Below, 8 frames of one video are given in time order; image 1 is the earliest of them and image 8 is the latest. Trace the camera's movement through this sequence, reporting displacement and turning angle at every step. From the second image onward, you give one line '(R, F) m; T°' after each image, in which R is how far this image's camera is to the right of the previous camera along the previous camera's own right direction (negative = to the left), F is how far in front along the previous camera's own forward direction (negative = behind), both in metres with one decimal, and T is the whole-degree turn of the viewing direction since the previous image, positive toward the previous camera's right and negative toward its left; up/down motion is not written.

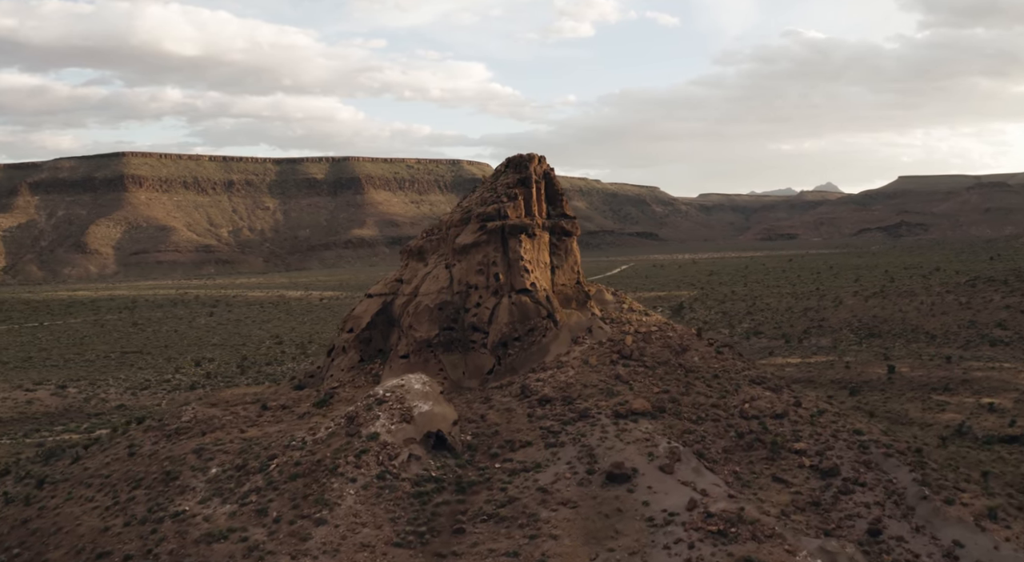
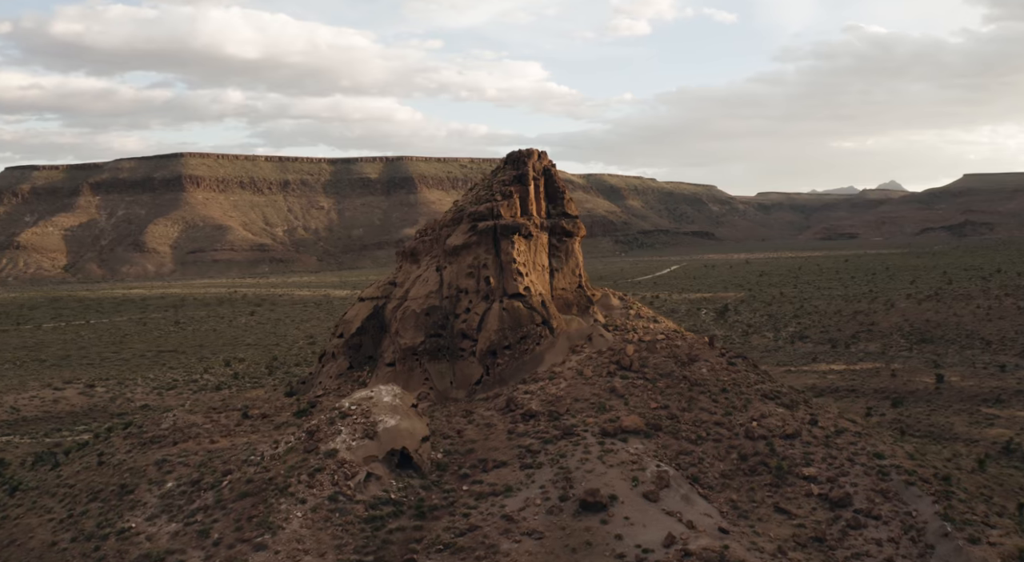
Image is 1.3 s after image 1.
(+1.4, +1.5) m; -4°
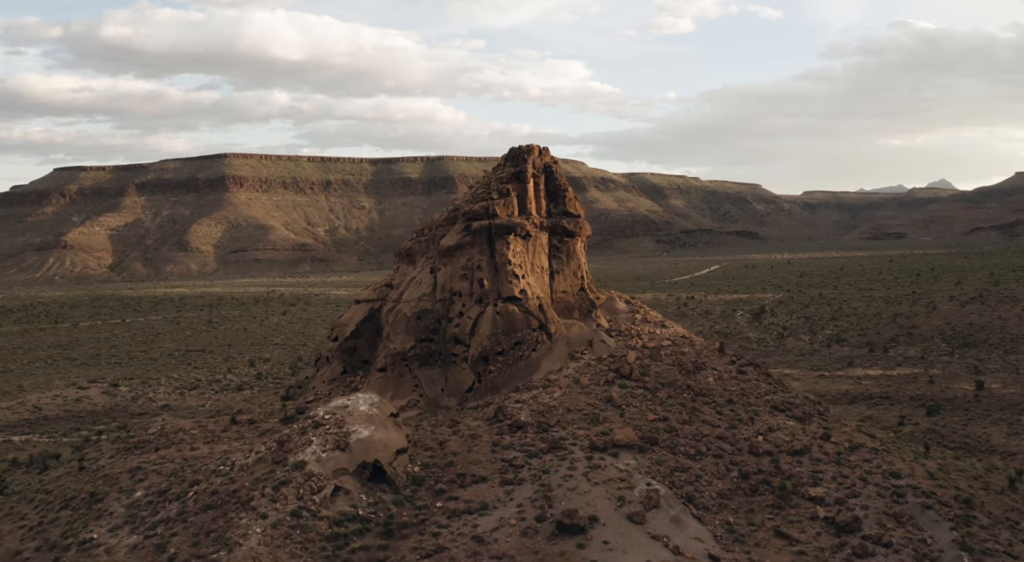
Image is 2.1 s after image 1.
(+1.0, +1.0) m; -3°
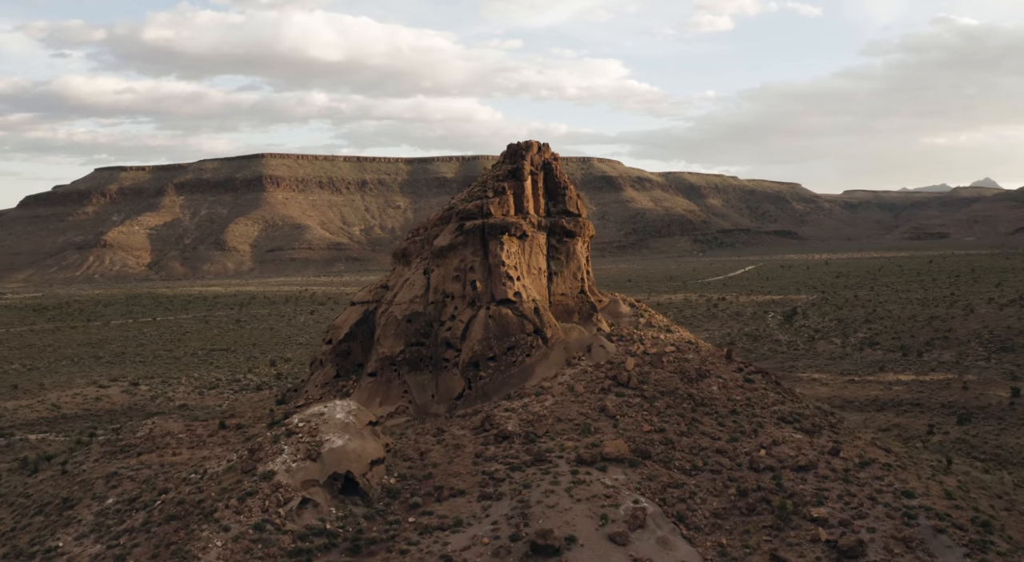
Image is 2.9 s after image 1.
(+0.9, +0.9) m; -2°
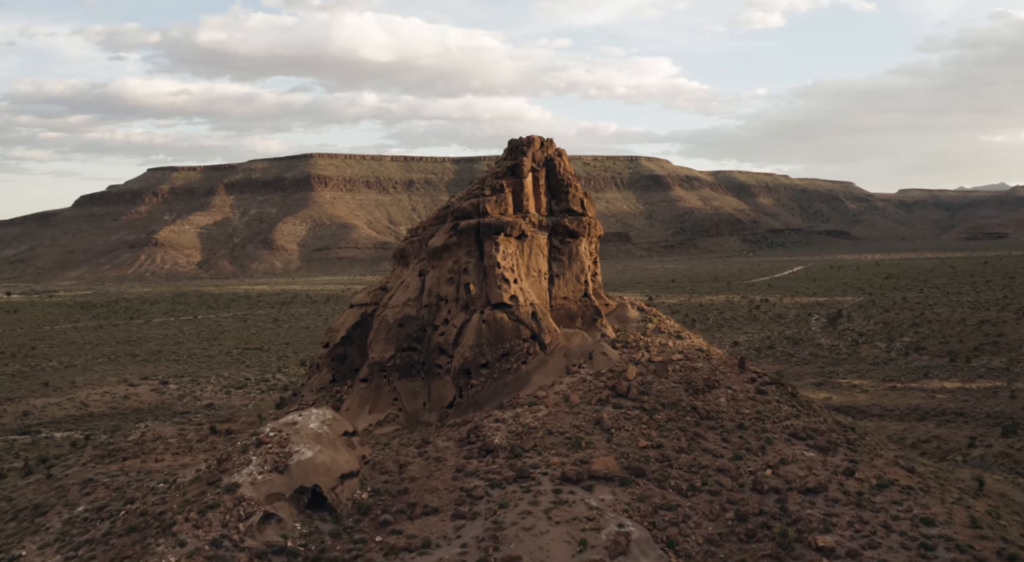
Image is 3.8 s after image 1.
(+1.1, +1.0) m; -3°
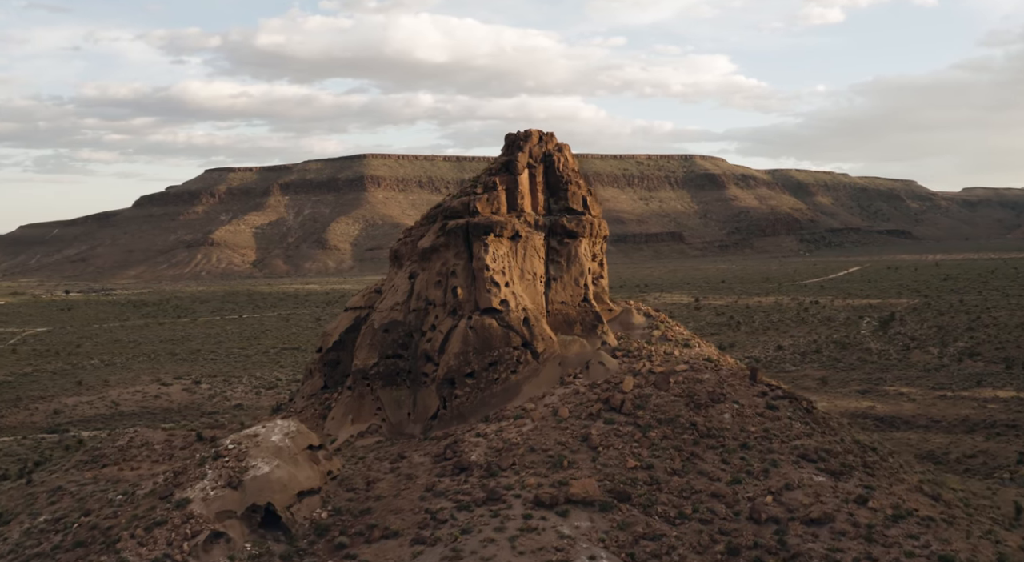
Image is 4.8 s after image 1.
(+1.2, +1.2) m; -4°
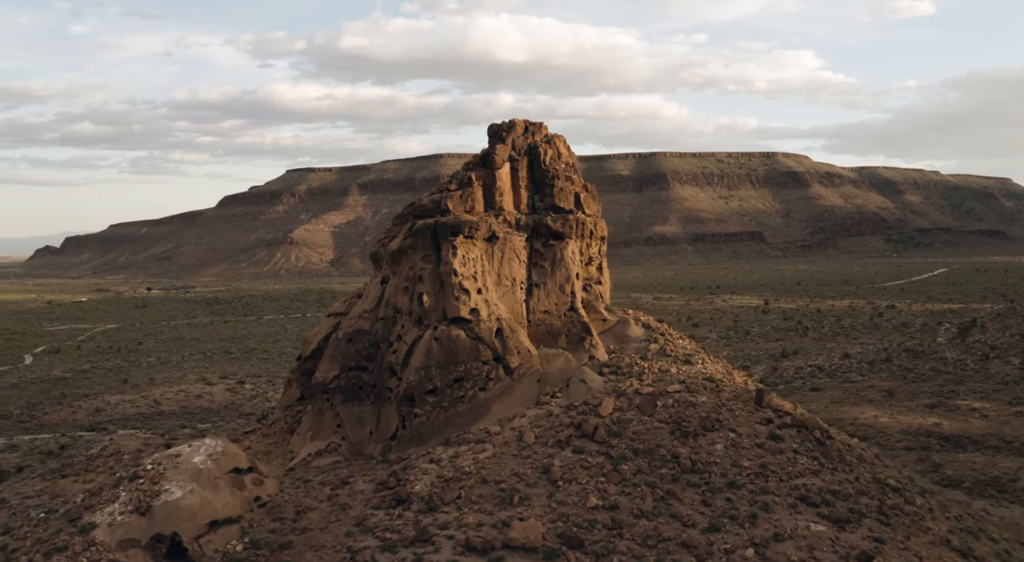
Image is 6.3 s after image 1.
(+1.9, +1.8) m; -5°
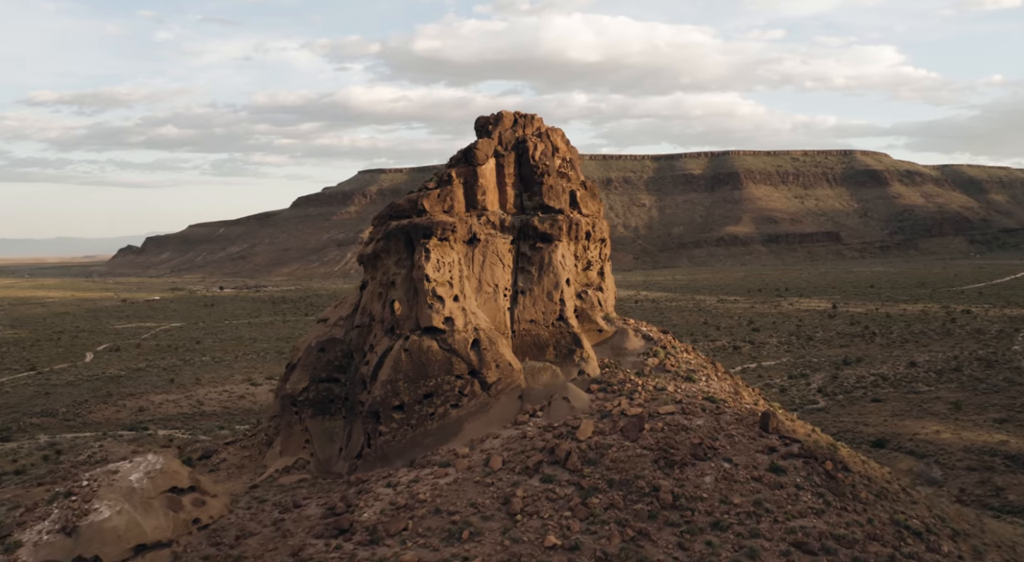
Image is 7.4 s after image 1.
(+1.5, +1.4) m; -5°
